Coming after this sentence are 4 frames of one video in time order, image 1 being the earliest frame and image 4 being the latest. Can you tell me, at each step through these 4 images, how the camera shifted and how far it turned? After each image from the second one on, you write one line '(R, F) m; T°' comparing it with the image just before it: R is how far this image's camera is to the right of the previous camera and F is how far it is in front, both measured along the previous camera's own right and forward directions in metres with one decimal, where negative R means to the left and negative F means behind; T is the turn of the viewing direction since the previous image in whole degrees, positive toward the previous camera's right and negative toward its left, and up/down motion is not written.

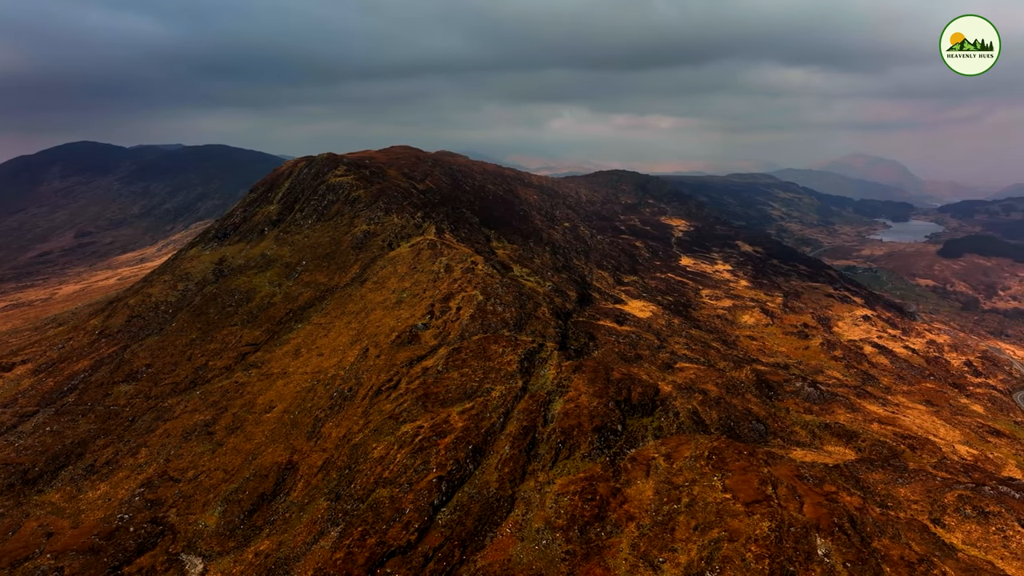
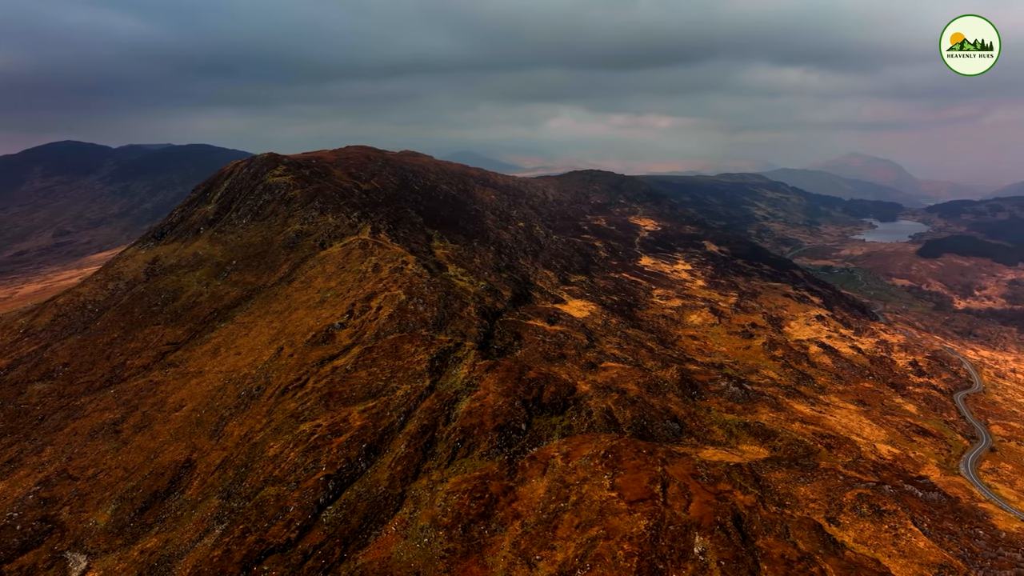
(+15.3, -0.4) m; 0°
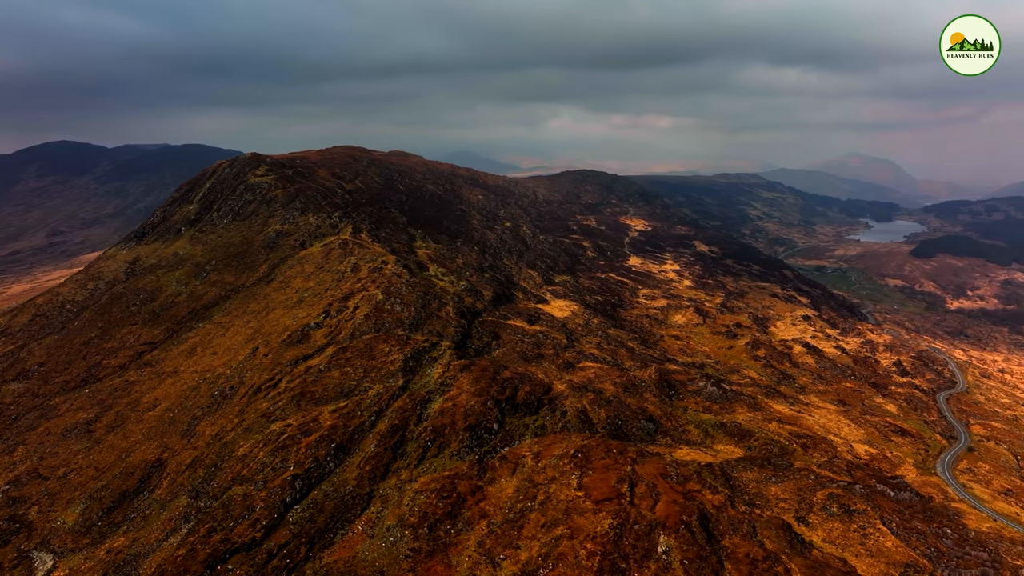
(+4.5, -0.1) m; 0°
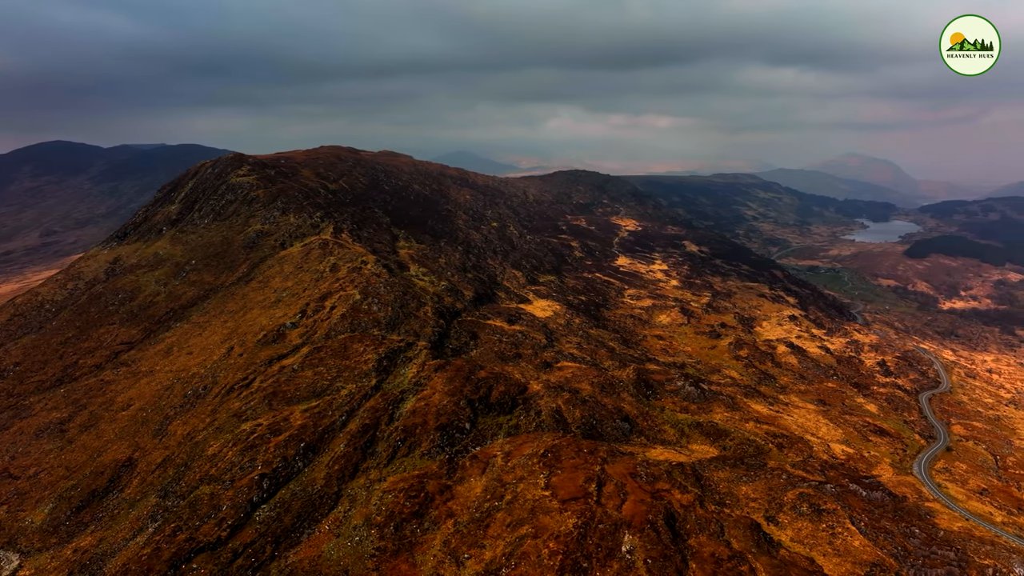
(+4.5, -0.1) m; 0°
